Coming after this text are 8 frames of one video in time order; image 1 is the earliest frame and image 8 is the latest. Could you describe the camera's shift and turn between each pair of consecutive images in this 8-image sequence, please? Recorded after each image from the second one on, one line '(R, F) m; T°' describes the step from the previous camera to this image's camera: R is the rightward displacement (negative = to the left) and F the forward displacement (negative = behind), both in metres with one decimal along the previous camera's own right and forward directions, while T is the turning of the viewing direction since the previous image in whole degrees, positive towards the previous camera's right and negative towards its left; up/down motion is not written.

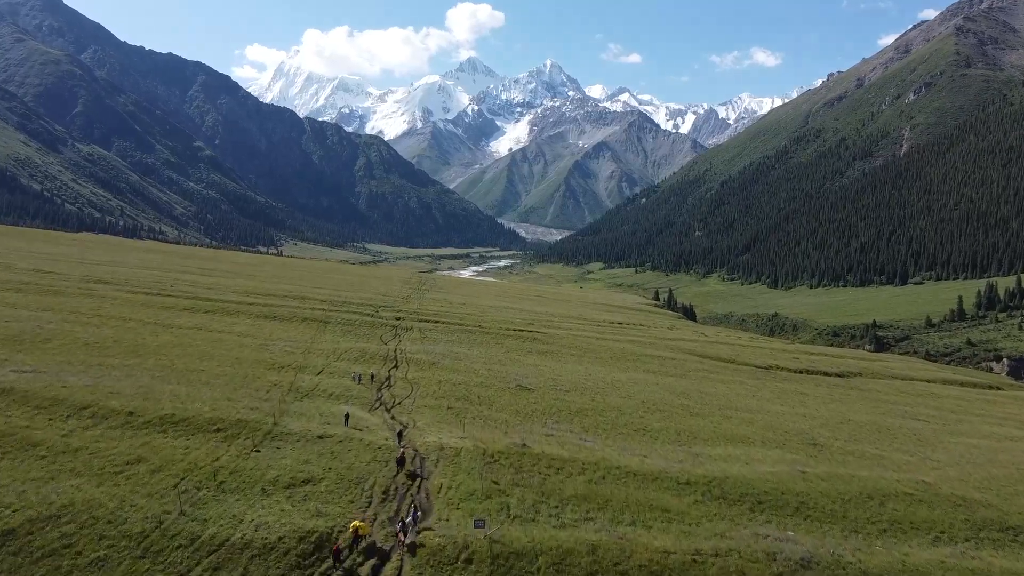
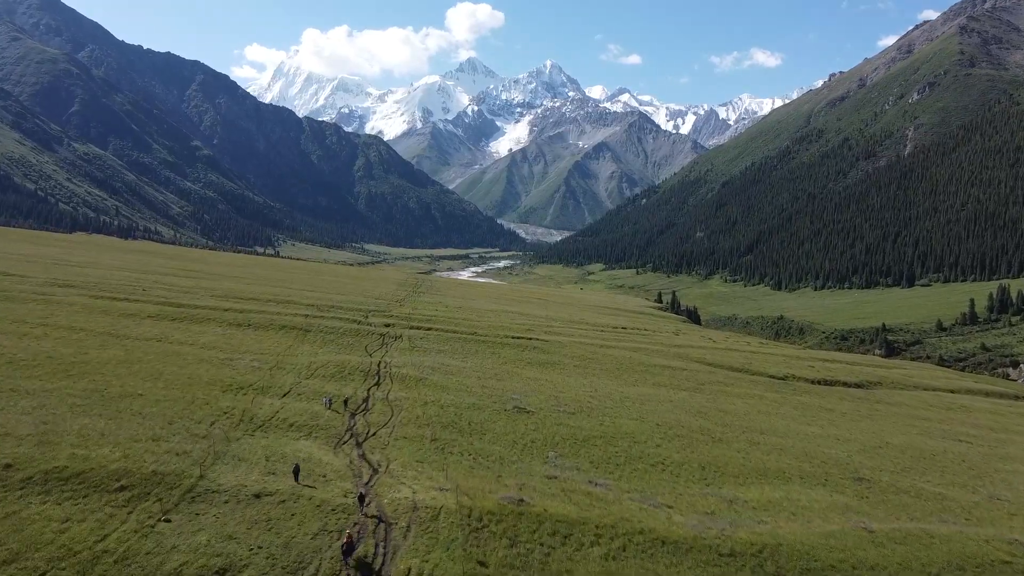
(+0.1, +4.5) m; 0°
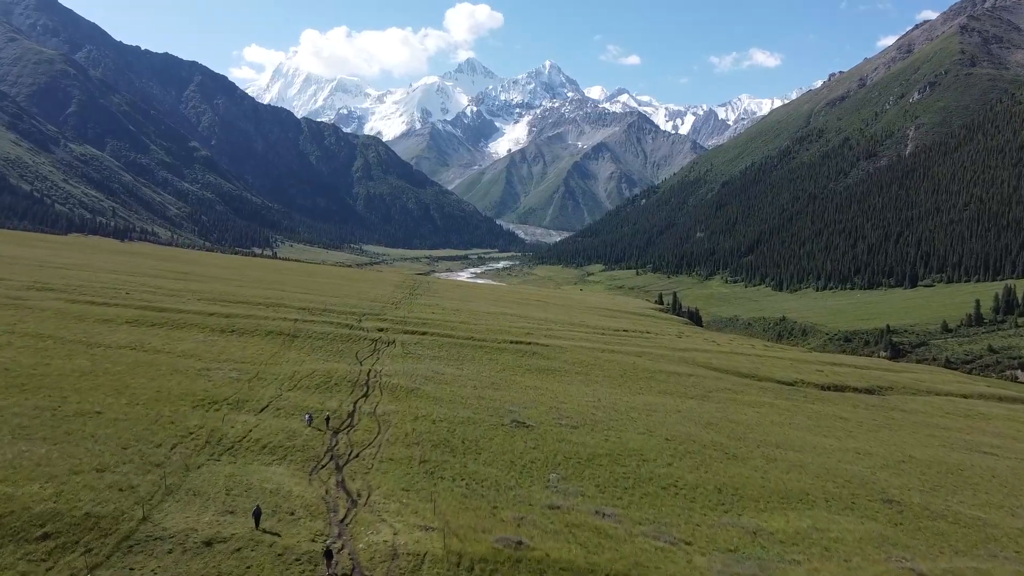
(+0.1, +2.3) m; 0°
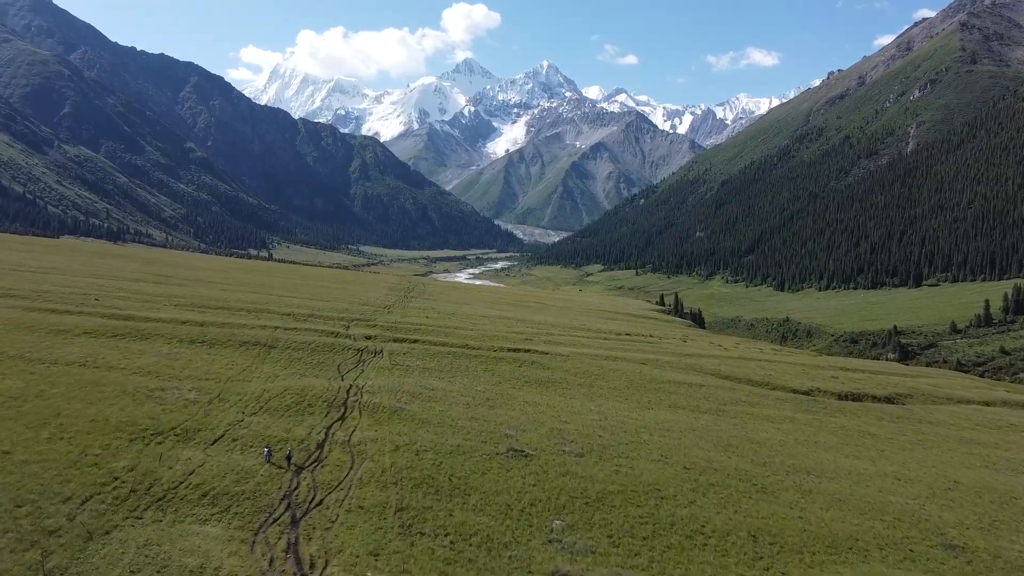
(+0.1, +3.8) m; 0°
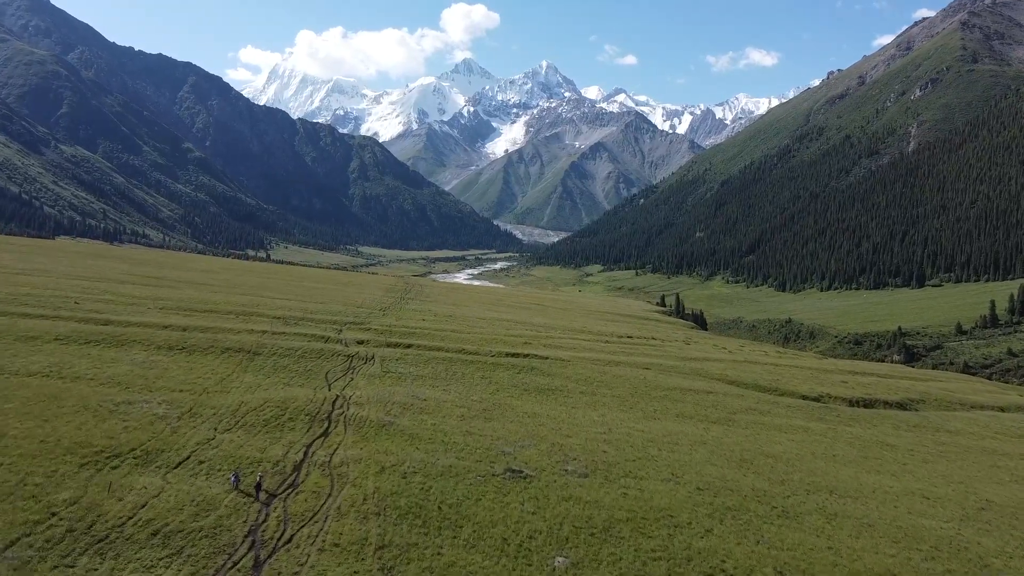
(+0.1, +2.3) m; 0°
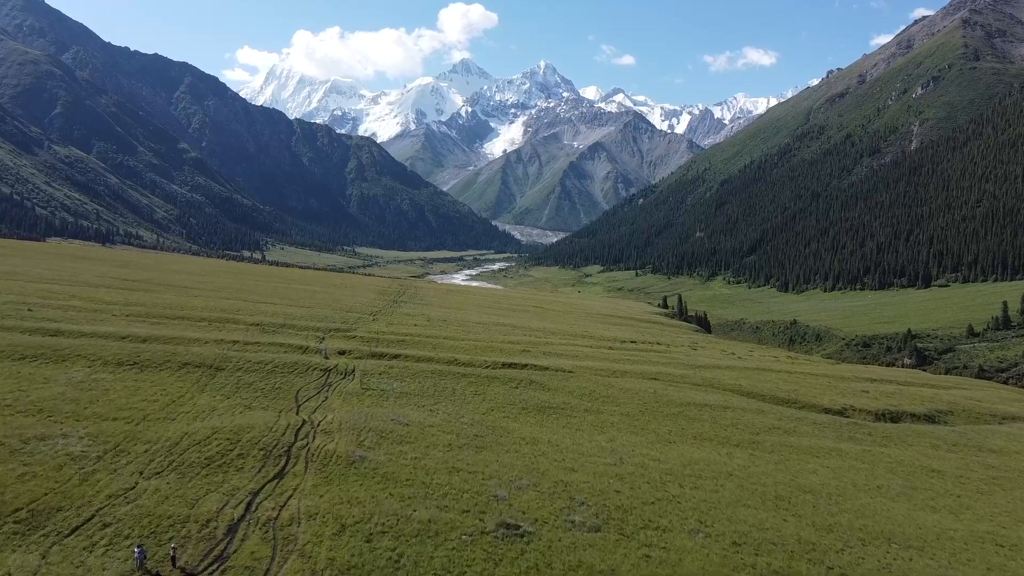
(+0.1, +4.5) m; 0°
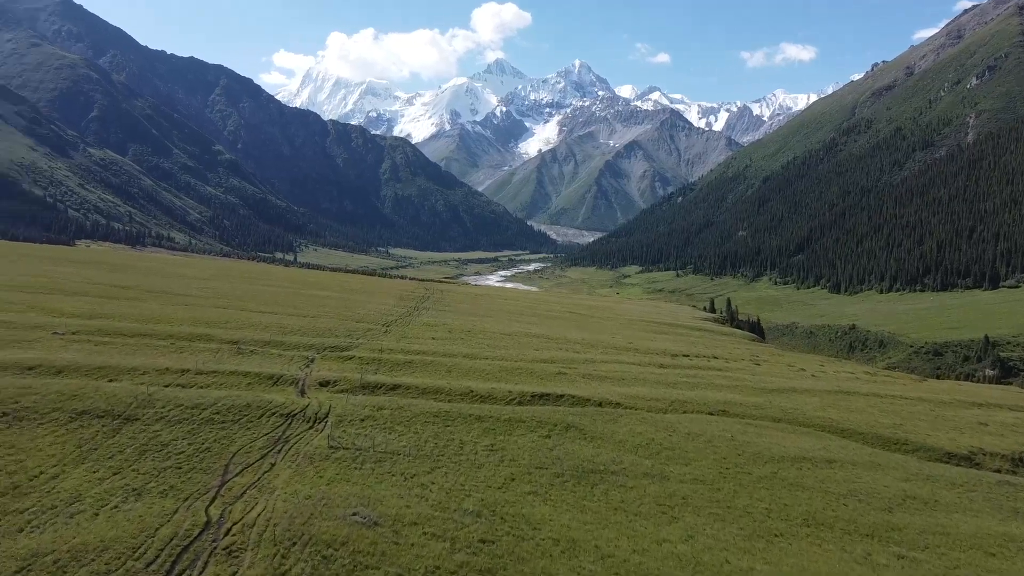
(+0.2, +10.7) m; -3°
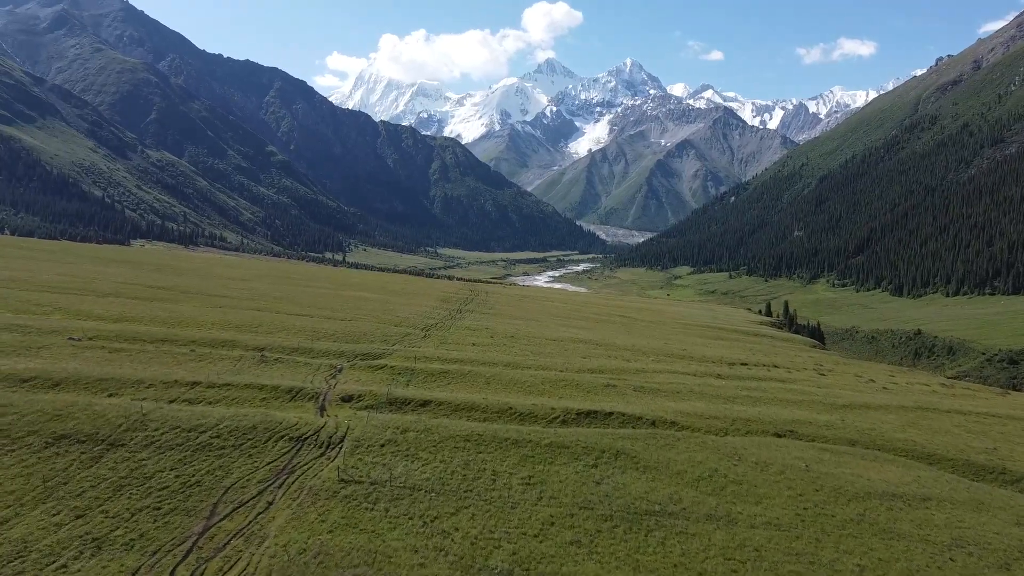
(+0.2, +3.8) m; -3°
